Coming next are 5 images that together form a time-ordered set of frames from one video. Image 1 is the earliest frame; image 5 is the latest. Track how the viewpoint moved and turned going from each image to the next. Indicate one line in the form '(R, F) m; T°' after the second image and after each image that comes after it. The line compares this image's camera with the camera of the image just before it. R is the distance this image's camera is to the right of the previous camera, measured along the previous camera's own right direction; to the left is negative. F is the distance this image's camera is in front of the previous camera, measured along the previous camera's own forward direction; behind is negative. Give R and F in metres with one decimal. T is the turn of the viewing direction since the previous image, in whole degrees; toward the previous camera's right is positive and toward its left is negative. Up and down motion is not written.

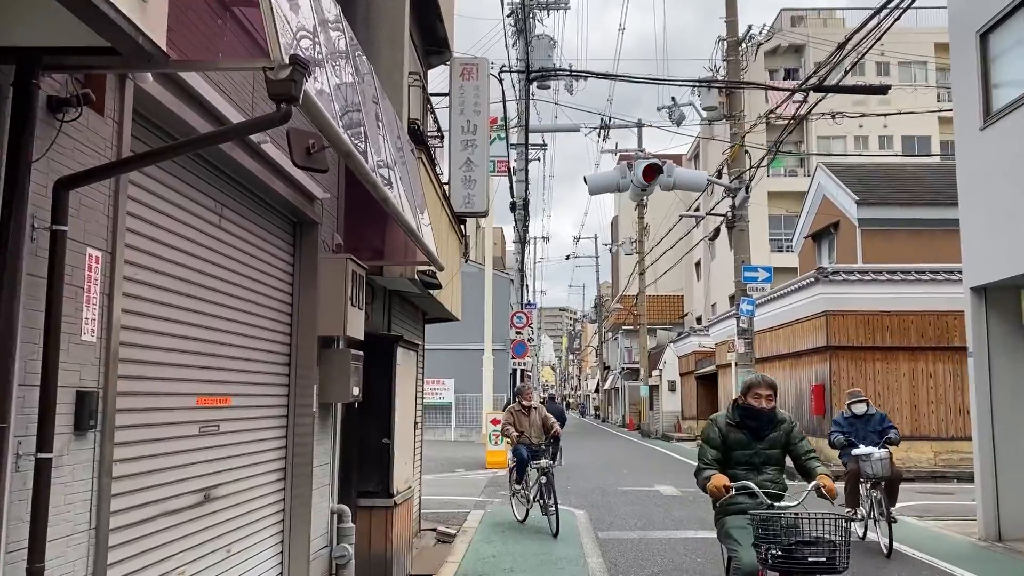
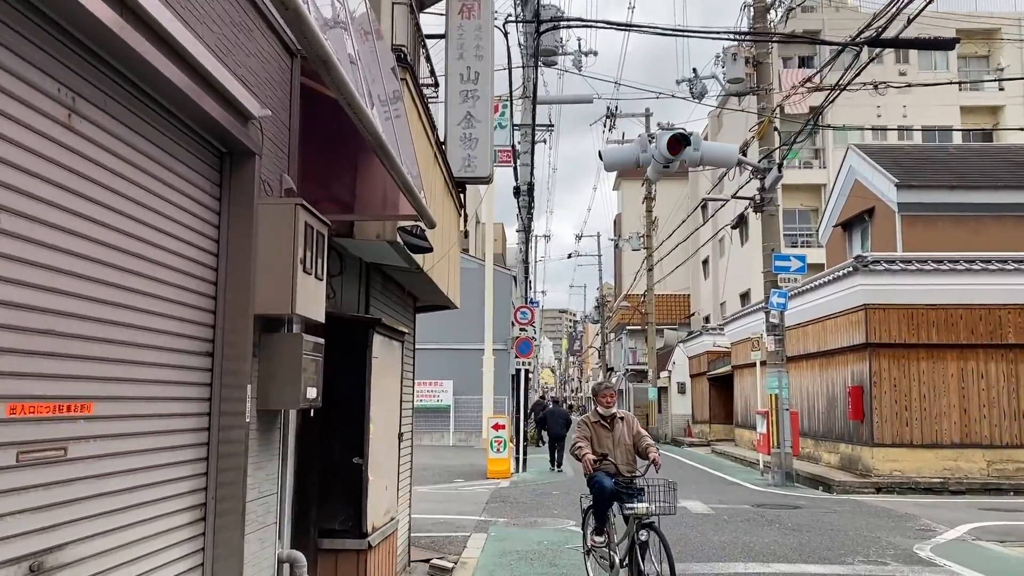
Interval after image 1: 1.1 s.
(-0.1, +1.5) m; 0°
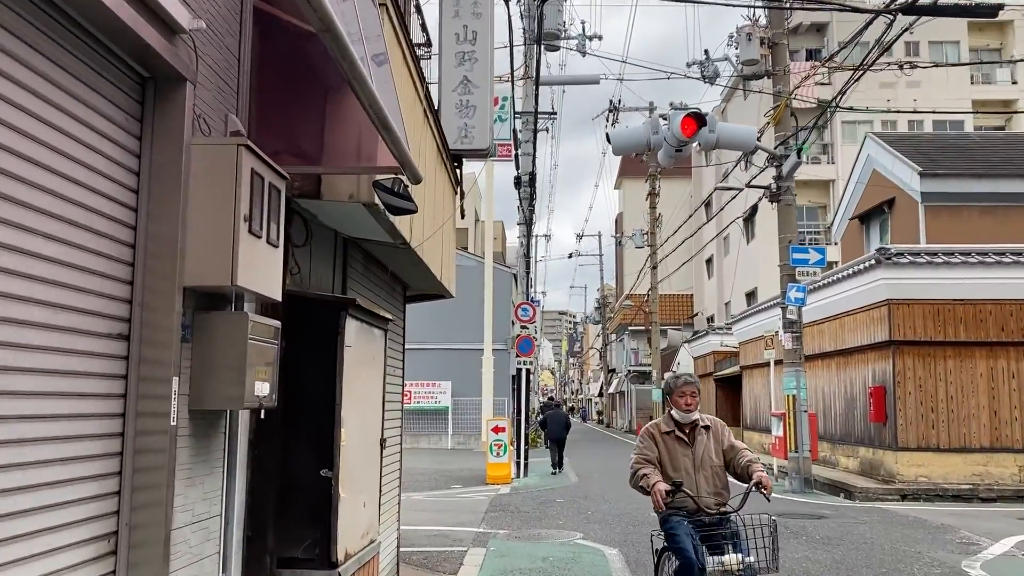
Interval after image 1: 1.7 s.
(0.0, +0.8) m; 0°
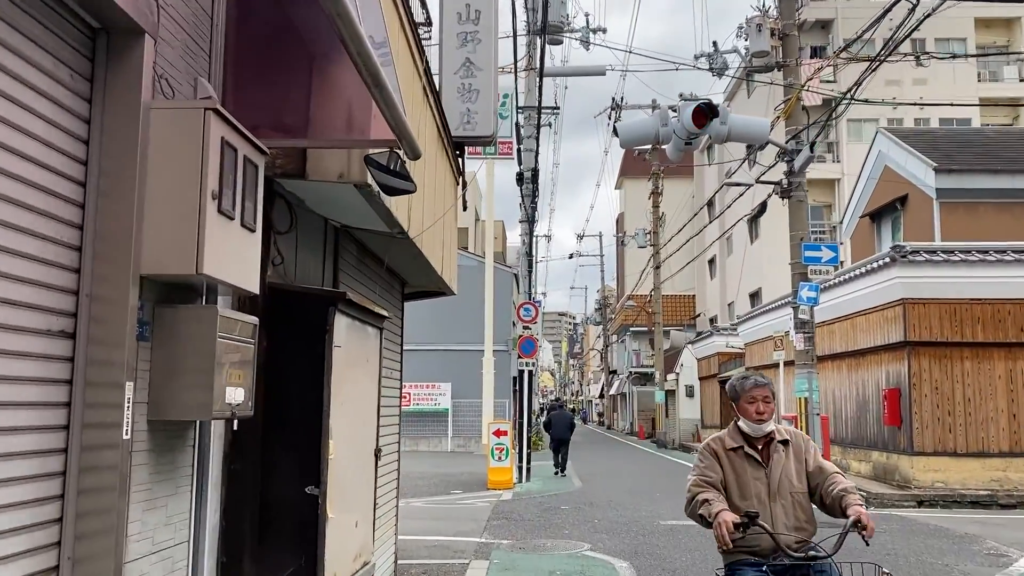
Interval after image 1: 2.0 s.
(0.0, +0.4) m; 0°
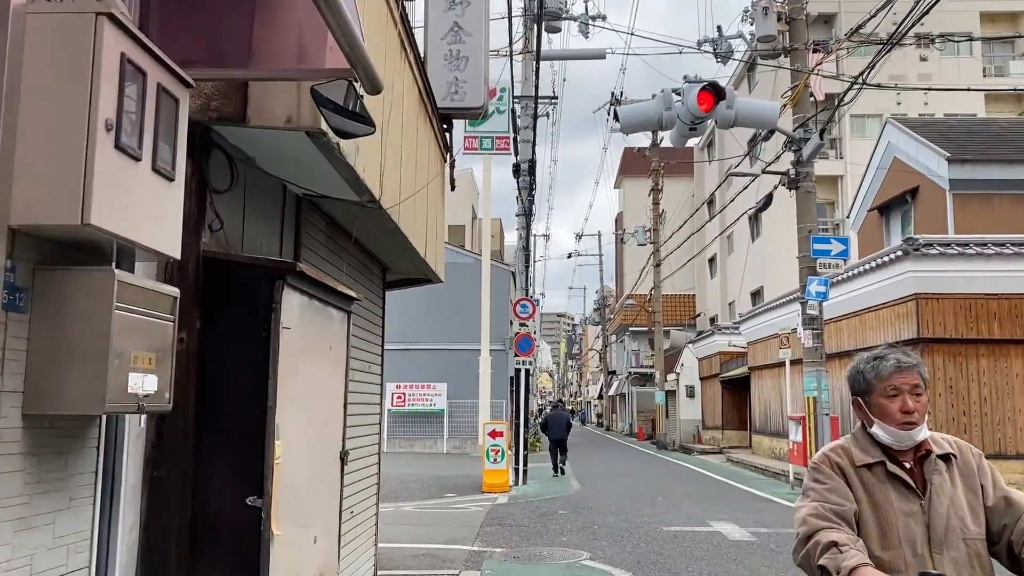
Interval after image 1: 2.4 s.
(0.0, +0.5) m; 0°
